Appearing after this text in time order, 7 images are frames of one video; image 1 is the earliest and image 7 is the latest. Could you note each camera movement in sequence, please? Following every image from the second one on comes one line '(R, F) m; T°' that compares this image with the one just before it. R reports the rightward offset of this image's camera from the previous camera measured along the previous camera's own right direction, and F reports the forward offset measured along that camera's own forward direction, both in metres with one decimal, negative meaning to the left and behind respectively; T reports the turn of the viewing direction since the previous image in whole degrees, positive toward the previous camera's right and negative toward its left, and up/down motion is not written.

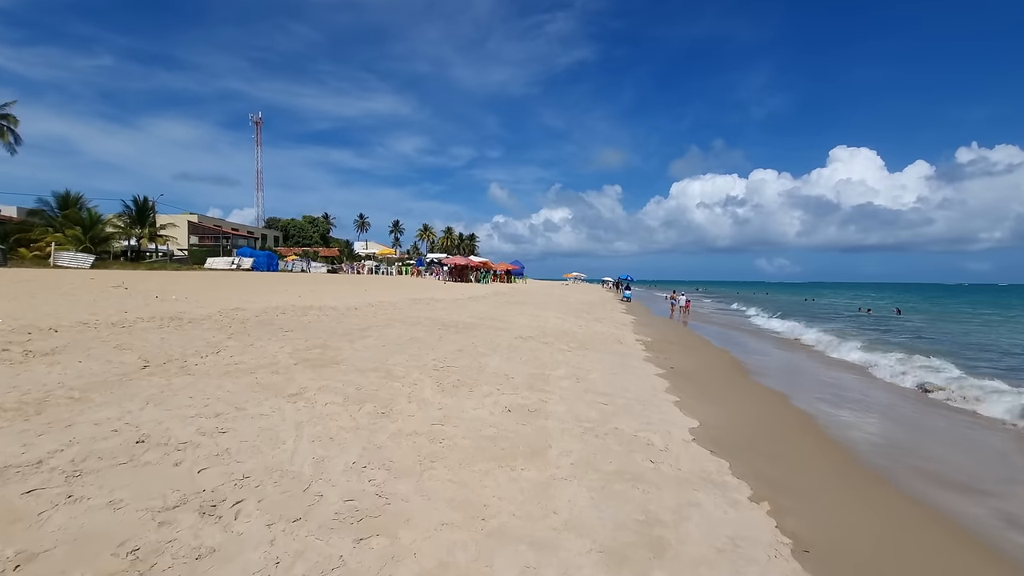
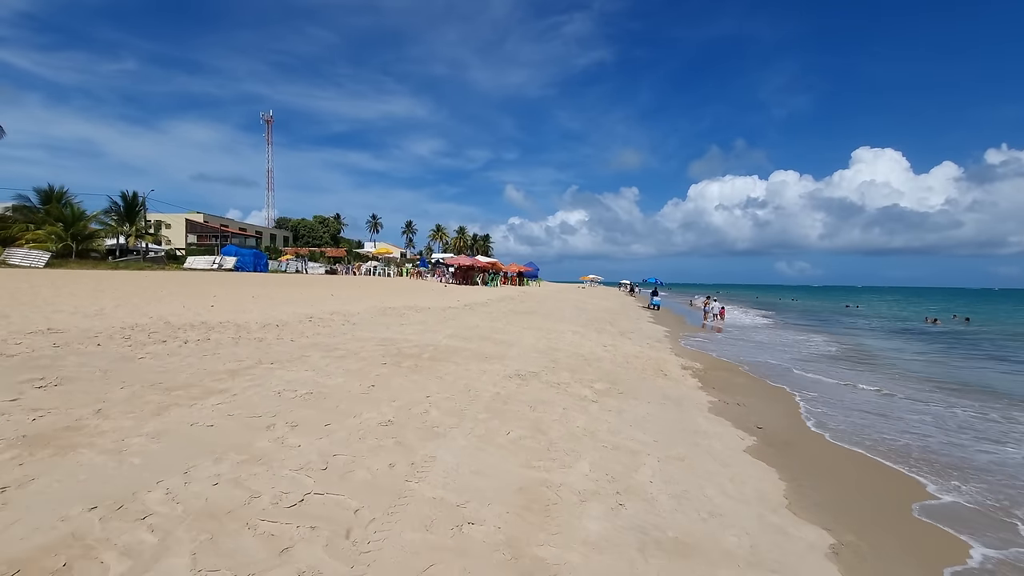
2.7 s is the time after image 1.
(+0.4, +4.5) m; -2°
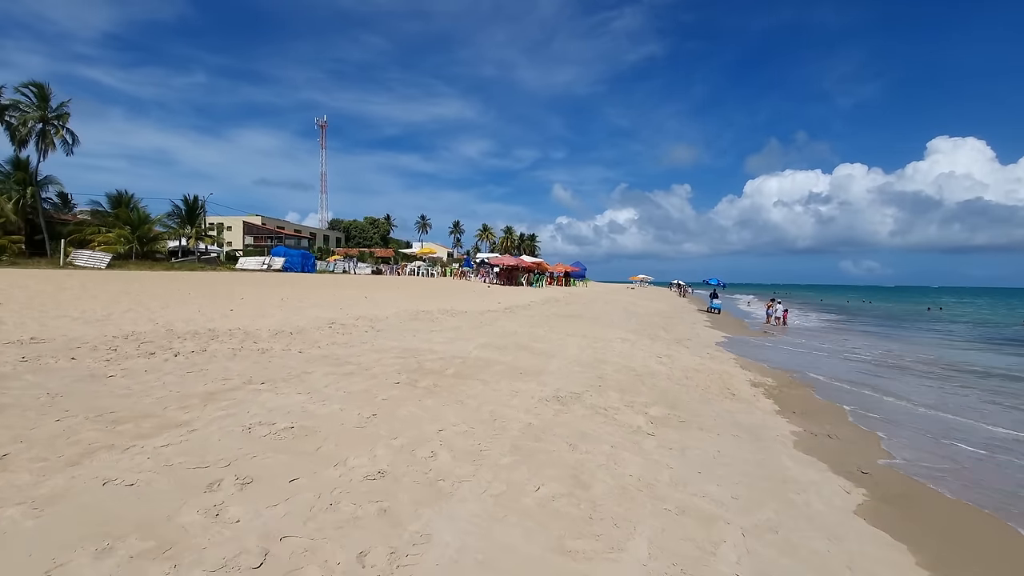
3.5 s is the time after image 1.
(+0.1, +1.3) m; -5°
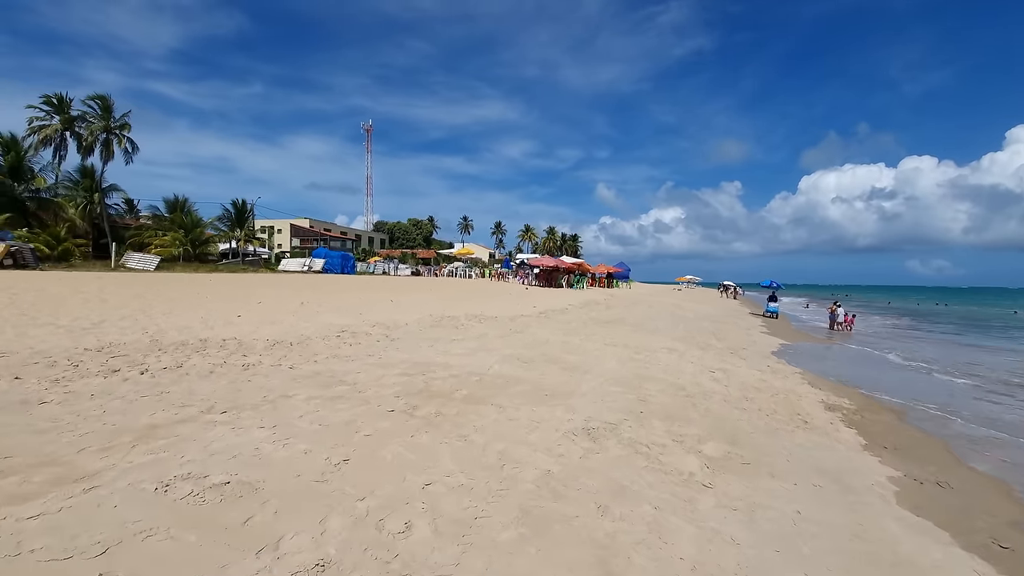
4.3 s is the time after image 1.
(+0.3, +1.2) m; -5°
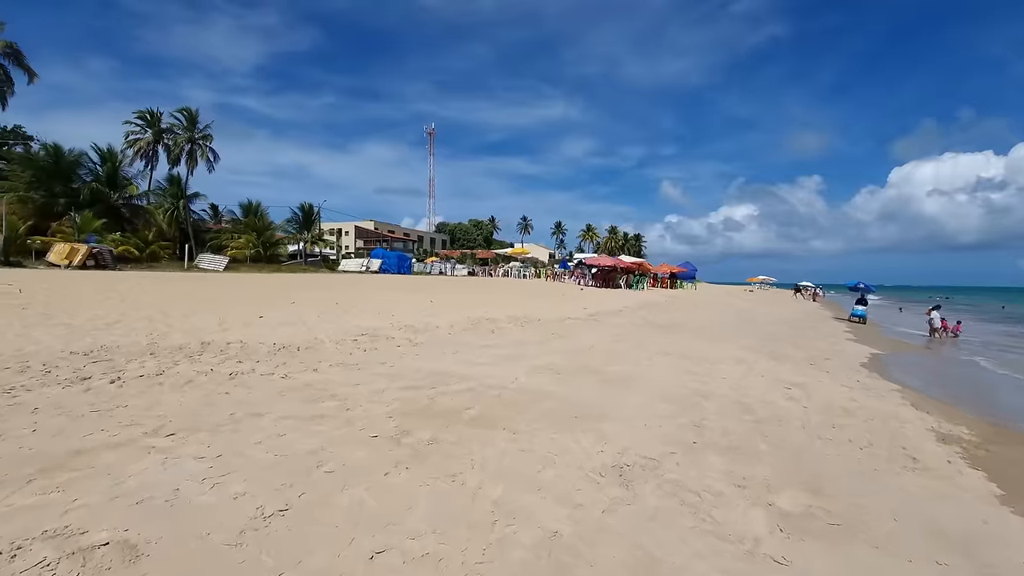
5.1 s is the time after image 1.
(+0.4, +1.1) m; -7°
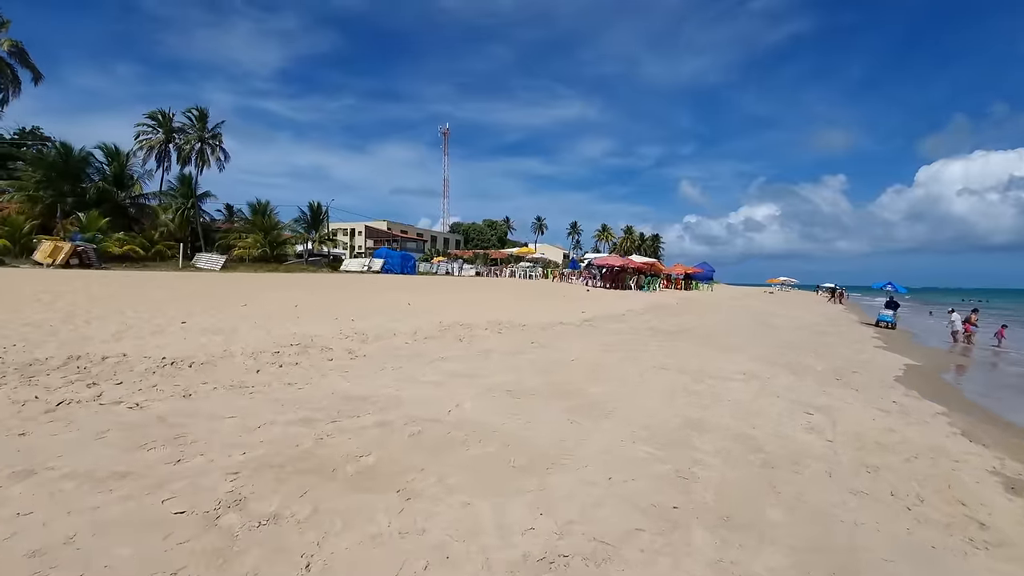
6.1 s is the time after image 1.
(+0.8, +1.4) m; -2°
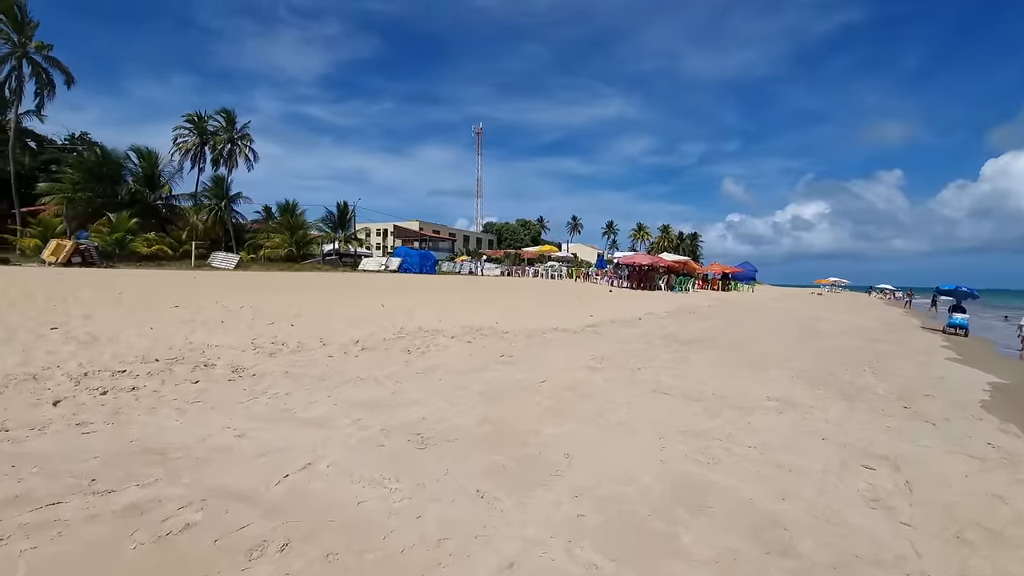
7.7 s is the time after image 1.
(+1.1, +1.9) m; -4°
